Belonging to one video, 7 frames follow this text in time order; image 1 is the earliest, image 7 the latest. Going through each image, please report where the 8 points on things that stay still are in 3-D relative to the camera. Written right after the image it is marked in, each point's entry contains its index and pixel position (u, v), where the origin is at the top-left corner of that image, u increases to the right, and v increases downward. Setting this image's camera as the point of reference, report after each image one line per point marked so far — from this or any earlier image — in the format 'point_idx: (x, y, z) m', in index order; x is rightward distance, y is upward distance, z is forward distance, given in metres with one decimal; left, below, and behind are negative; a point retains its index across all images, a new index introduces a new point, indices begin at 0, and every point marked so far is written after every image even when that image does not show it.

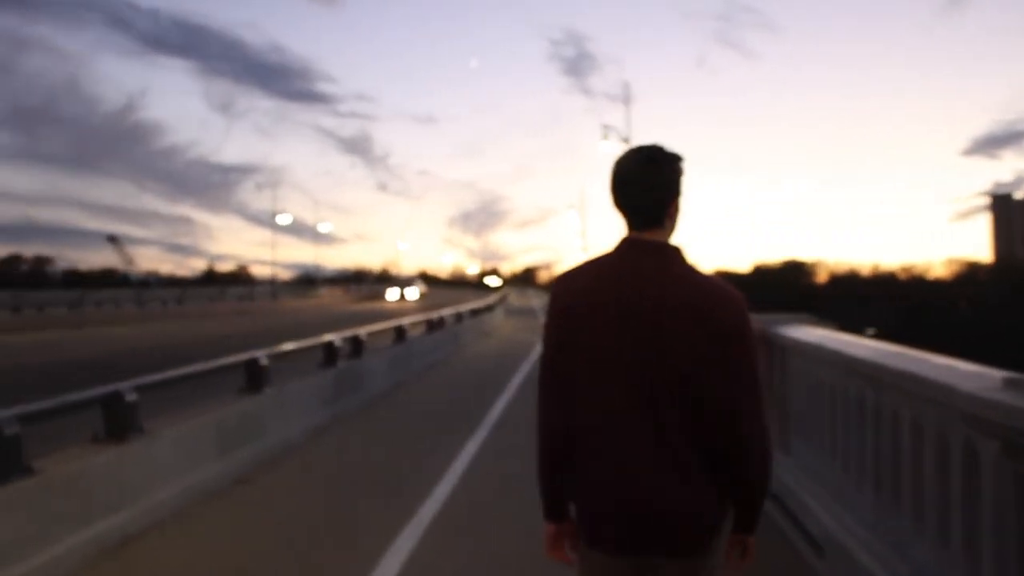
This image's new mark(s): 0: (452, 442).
0: (-0.7, -1.8, +16.0) m
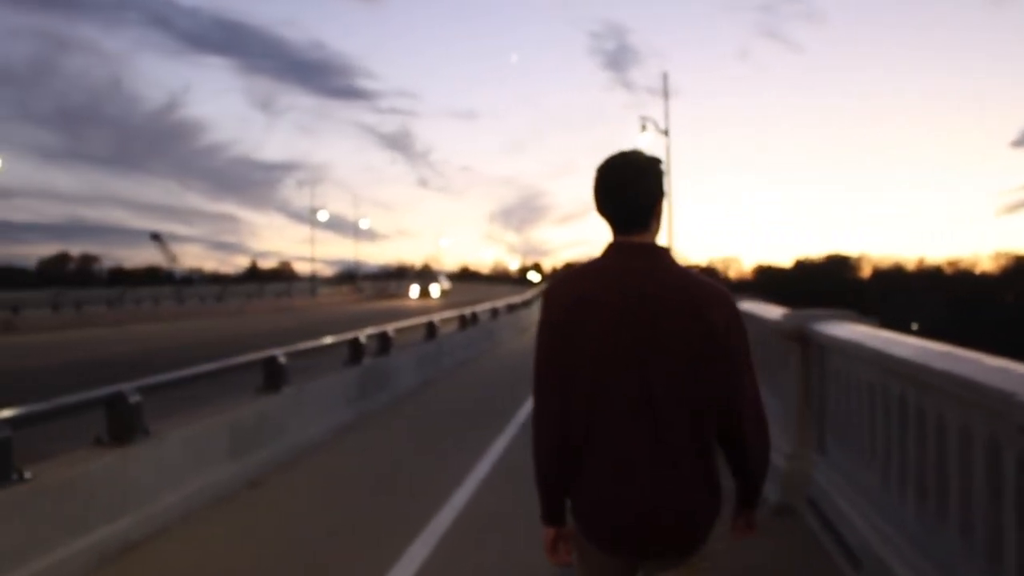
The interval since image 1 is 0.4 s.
0: (-0.4, -1.7, +15.5) m
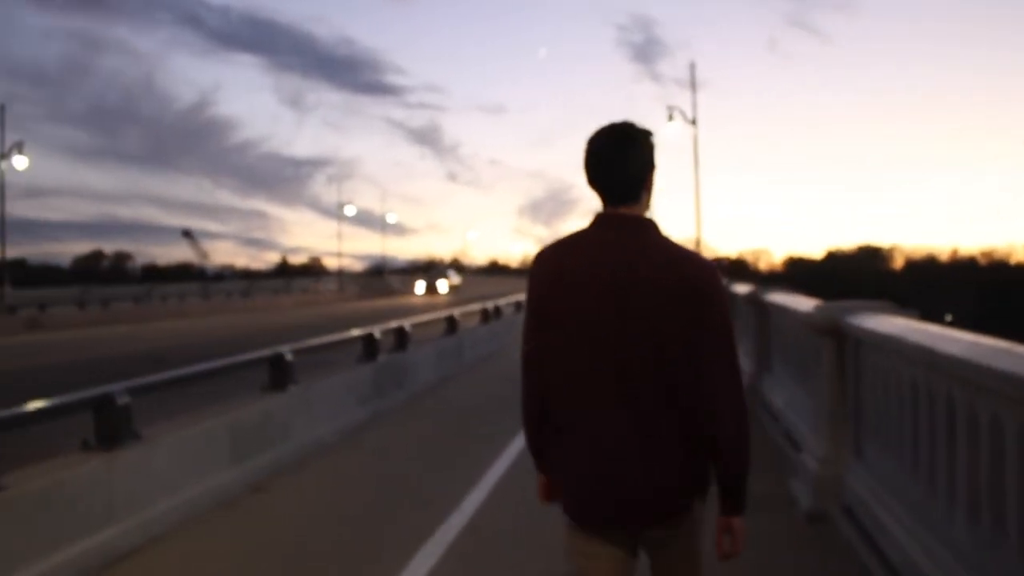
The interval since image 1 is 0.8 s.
0: (-0.2, -1.7, +14.9) m
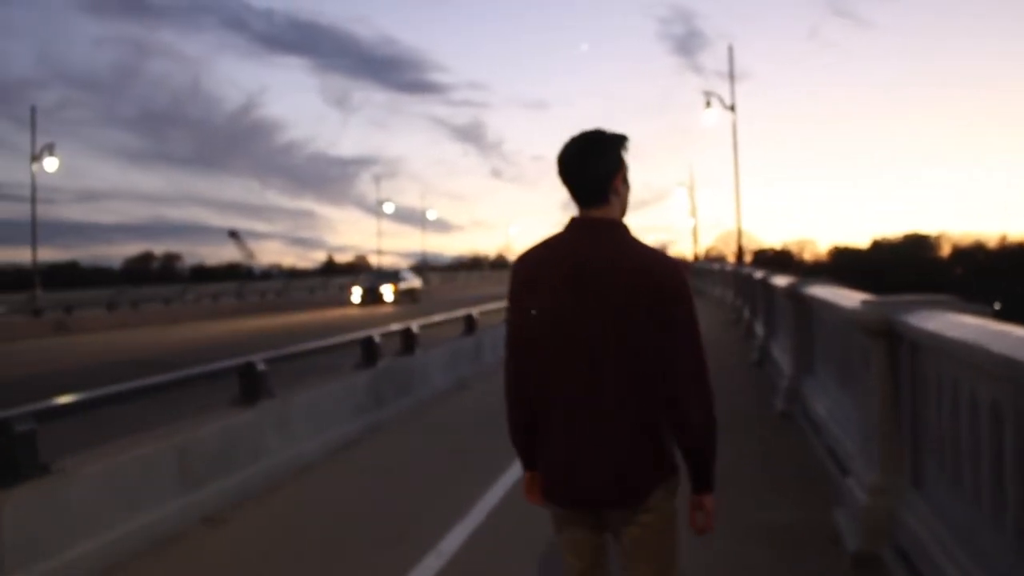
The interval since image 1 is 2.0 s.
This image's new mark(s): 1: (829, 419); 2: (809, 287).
0: (0.0, -1.6, +13.4) m
1: (+2.6, -1.0, +10.9) m
2: (+3.0, 0.0, +13.7) m
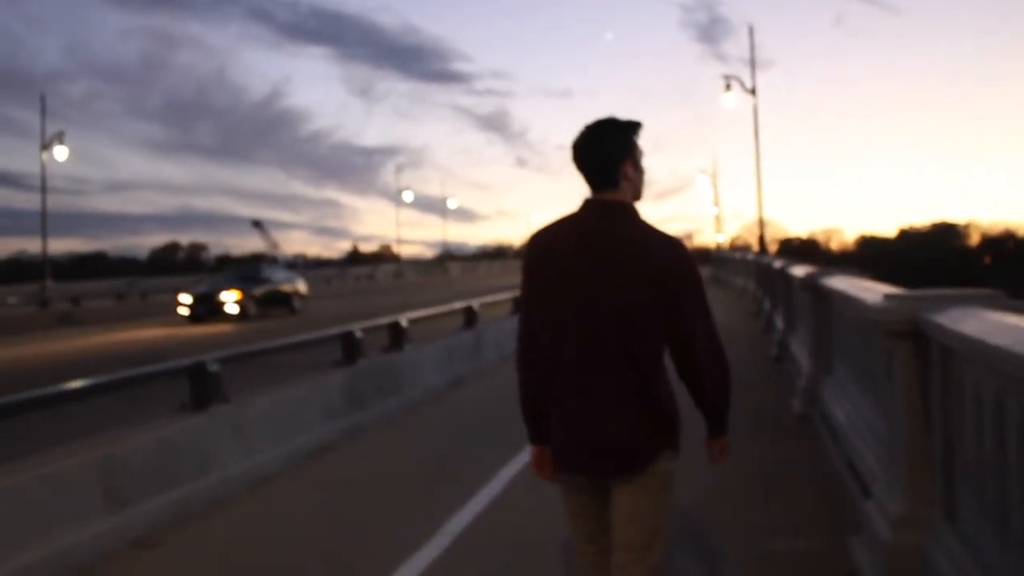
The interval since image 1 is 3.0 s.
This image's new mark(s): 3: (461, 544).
0: (-0.1, -1.6, +12.2) m
1: (+2.4, -1.0, +9.7) m
2: (+2.9, +0.1, +12.4) m
3: (-0.3, -1.7, +9.0) m
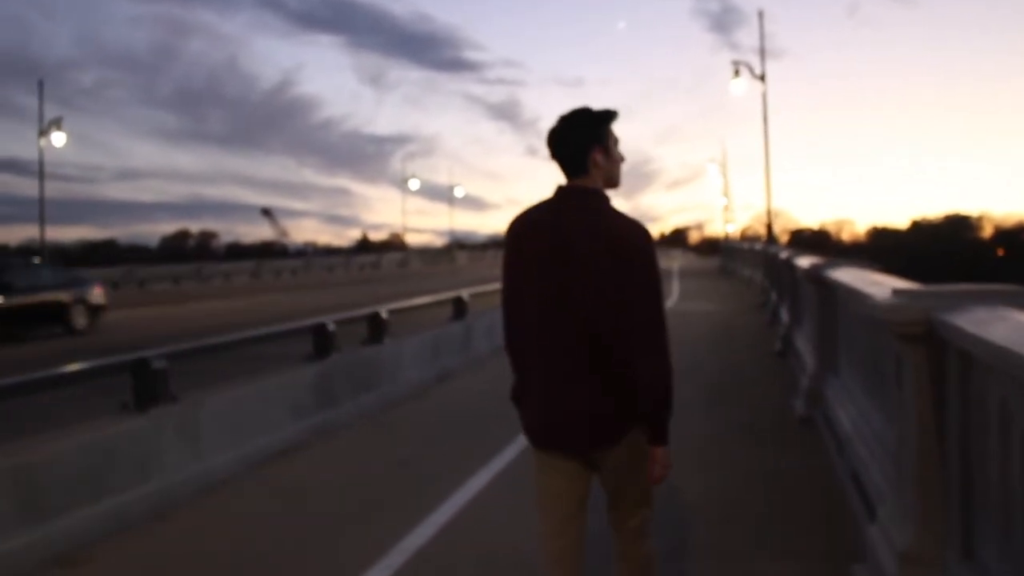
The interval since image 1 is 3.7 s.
0: (-0.3, -1.5, +11.4) m
1: (+2.2, -0.9, +8.8) m
2: (+2.7, +0.2, +11.6) m
3: (-0.5, -1.7, +8.1) m
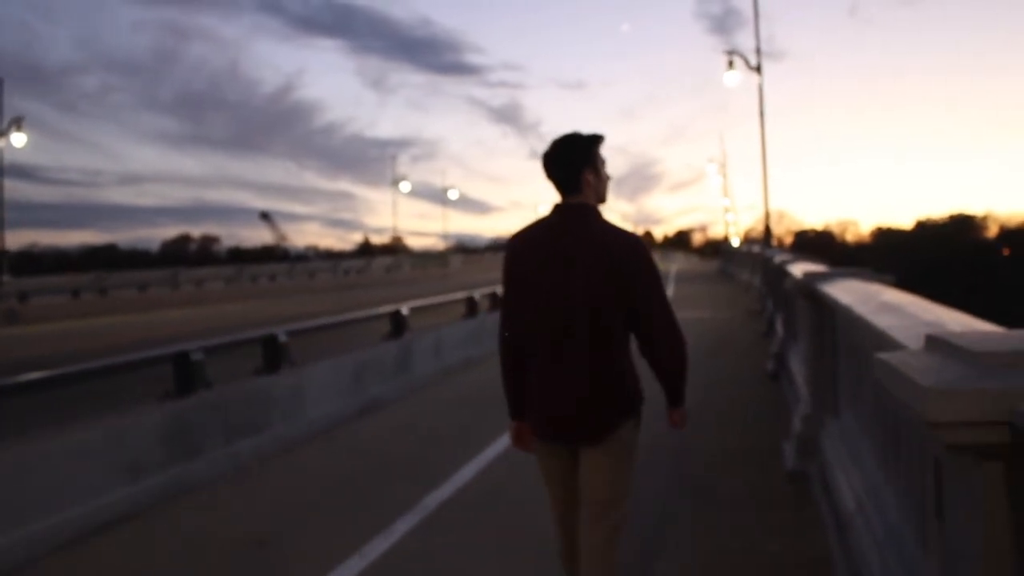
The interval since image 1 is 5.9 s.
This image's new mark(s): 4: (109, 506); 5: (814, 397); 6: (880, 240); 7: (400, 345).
0: (-1.0, -1.6, +8.7) m
1: (+1.6, -1.0, +6.1) m
2: (+2.1, 0.0, +8.9) m
3: (-1.2, -1.8, +5.5) m
4: (-2.5, -1.4, +8.5) m
5: (+2.2, -0.8, +9.9) m
6: (+4.2, +0.6, +14.9) m
7: (-1.3, -0.7, +15.5) m
